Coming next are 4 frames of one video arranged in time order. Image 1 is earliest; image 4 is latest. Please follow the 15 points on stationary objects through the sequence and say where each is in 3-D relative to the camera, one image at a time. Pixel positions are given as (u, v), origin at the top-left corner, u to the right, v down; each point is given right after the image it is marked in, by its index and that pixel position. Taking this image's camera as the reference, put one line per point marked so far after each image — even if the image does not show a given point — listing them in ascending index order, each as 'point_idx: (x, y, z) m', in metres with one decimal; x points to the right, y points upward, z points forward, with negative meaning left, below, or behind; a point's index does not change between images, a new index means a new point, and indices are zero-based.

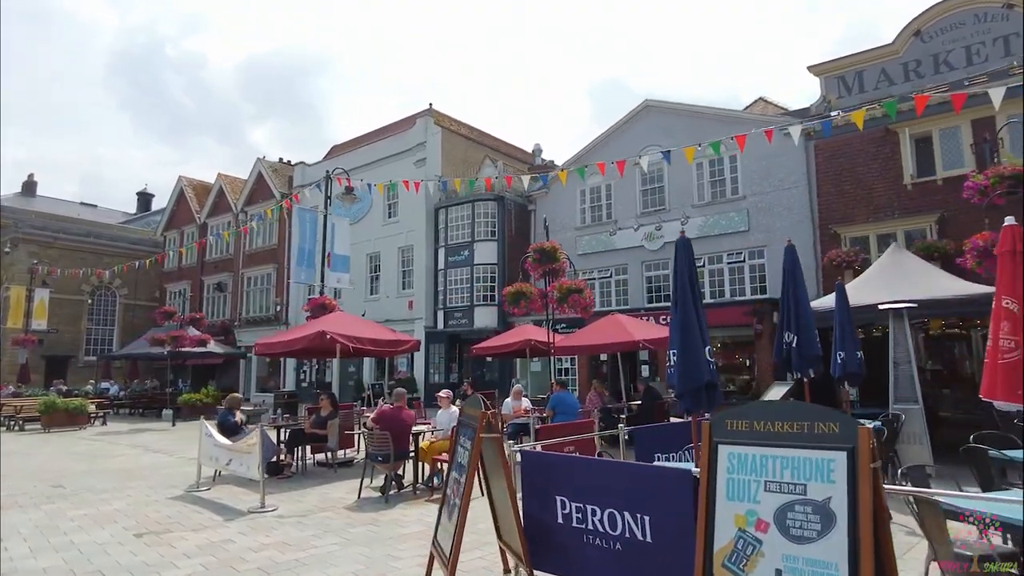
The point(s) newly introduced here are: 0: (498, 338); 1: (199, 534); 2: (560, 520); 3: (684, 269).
0: (-0.4, -1.3, +16.4) m
1: (-3.2, -2.5, +6.5) m
2: (+0.4, -1.7, +4.7) m
3: (+1.5, +0.1, +5.4) m
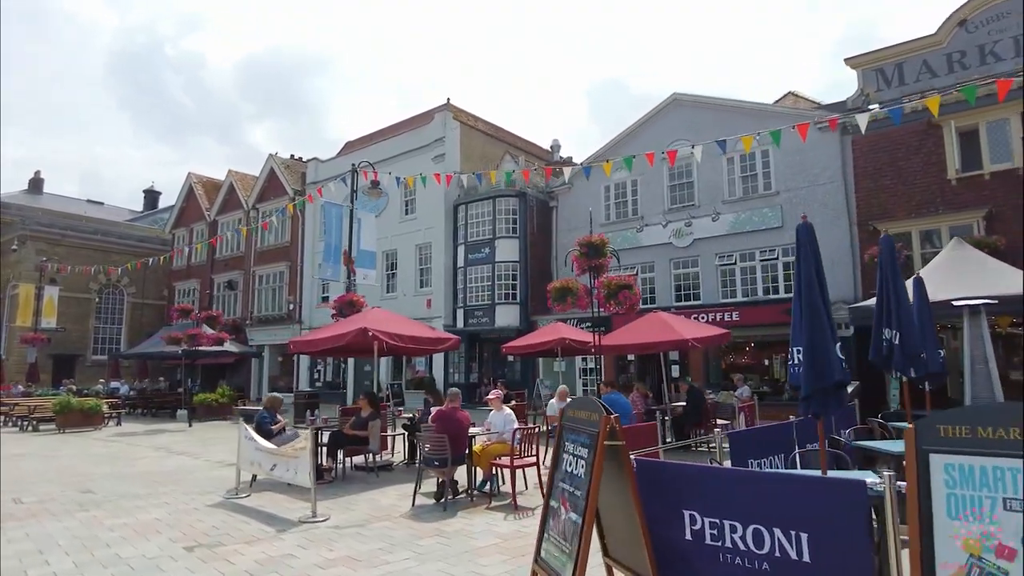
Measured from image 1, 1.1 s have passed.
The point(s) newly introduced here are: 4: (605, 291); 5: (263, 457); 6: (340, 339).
0: (+0.4, -1.2, +15.8) m
1: (-2.4, -2.4, +5.9) m
2: (+1.1, -1.6, +4.1) m
3: (+2.2, +0.2, +4.9) m
4: (+1.6, 0.0, +10.9) m
5: (-3.1, -2.1, +8.0) m
6: (-2.7, -0.8, +9.8) m
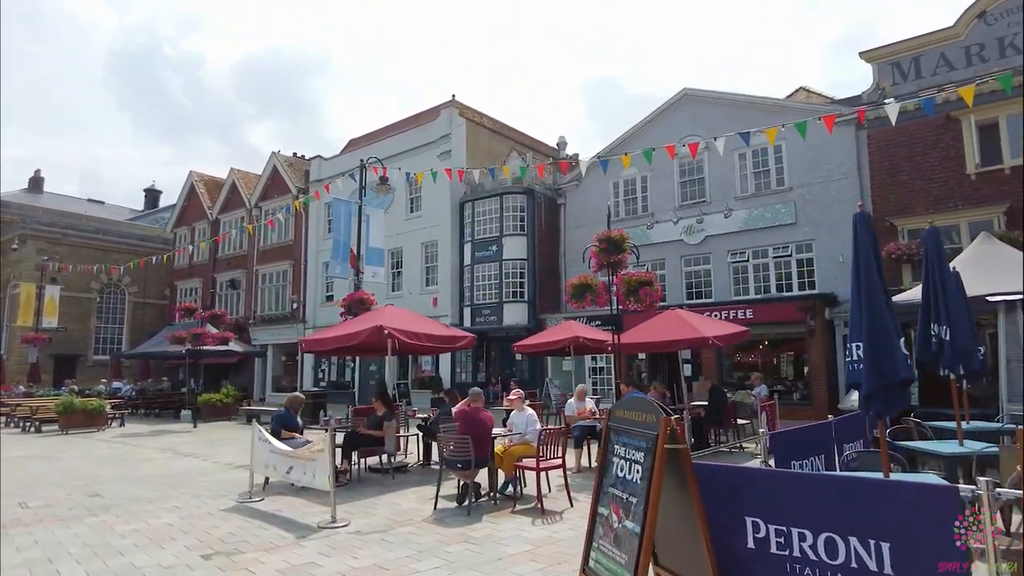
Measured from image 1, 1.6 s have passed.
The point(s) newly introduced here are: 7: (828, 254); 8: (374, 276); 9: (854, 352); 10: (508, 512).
0: (+0.7, -1.1, +15.5) m
1: (-2.1, -2.4, +5.6) m
2: (+1.4, -1.6, +3.8) m
3: (+2.5, +0.3, +4.6) m
4: (+1.9, 0.0, +10.6) m
5: (-2.8, -2.1, +7.7) m
6: (-2.4, -0.7, +9.5) m
7: (+9.0, +1.0, +18.1) m
8: (-3.5, +0.3, +15.9) m
9: (+2.5, -0.5, +4.6) m
10: (0.0, -2.5, +7.2) m
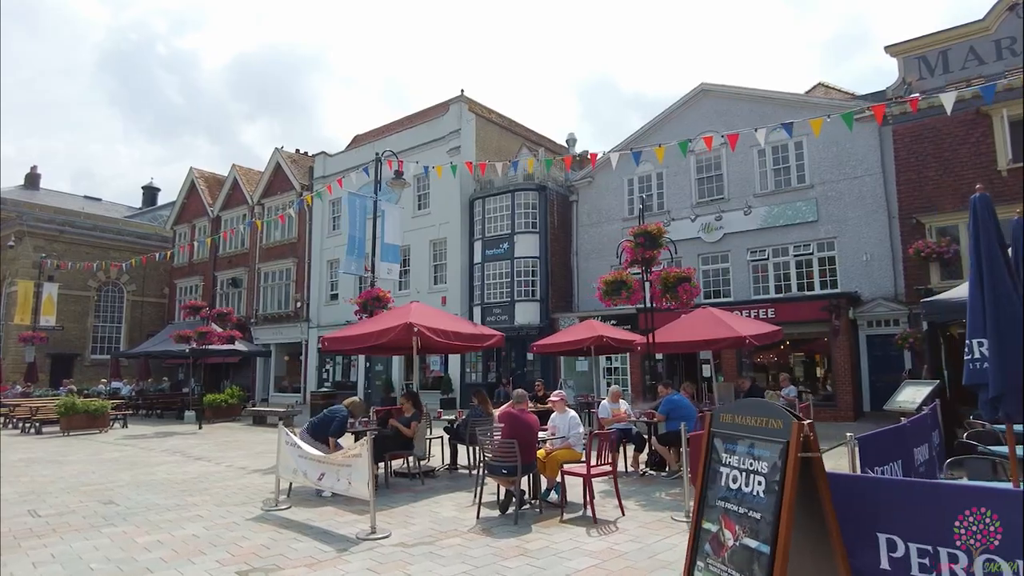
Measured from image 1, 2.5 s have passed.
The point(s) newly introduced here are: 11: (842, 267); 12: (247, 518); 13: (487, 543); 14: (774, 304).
0: (+1.2, -1.1, +15.1) m
1: (-1.6, -2.3, +5.2) m
2: (+2.0, -1.5, +3.4) m
3: (+3.1, +0.3, +4.1) m
4: (+2.4, +0.1, +10.2) m
5: (-2.3, -2.0, +7.2) m
6: (-1.8, -0.7, +9.1) m
7: (+9.5, +1.0, +17.7) m
8: (-3.0, +0.4, +15.4) m
9: (+3.0, -0.4, +4.2) m
10: (+0.5, -2.5, +6.7) m
11: (+9.3, +0.6, +17.9) m
12: (-2.9, -2.5, +7.0) m
13: (-0.2, -2.4, +6.0) m
14: (+7.5, -0.5, +18.1) m
